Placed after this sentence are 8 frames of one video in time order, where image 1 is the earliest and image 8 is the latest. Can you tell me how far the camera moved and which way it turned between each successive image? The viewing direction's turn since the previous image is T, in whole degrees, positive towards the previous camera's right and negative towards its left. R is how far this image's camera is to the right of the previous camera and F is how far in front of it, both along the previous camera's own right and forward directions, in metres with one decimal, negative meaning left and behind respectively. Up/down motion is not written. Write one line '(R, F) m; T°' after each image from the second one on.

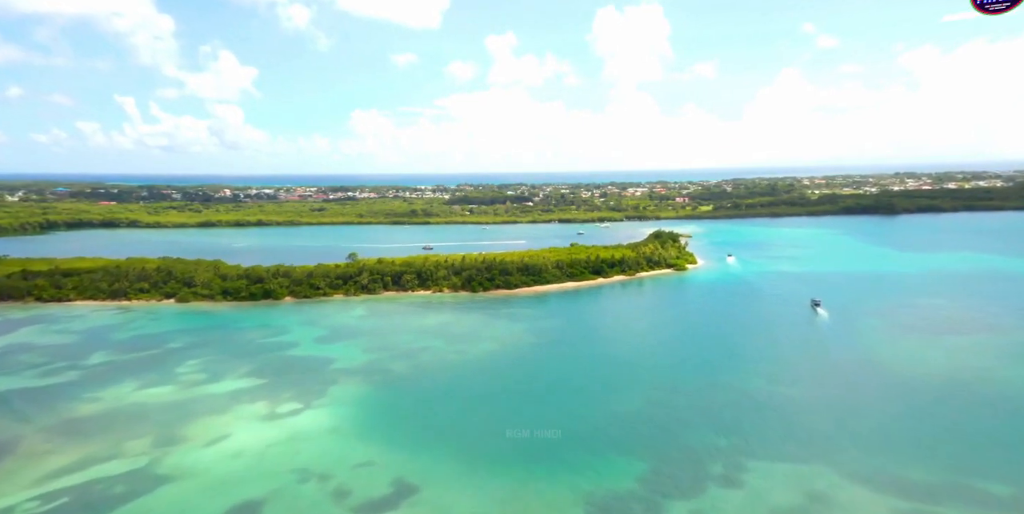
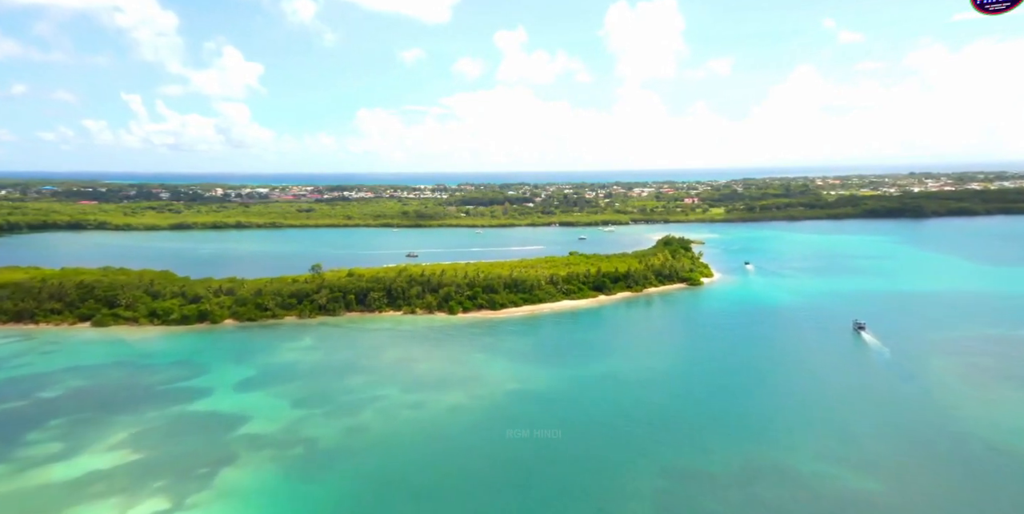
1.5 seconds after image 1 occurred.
(+1.3, +6.4) m; -1°
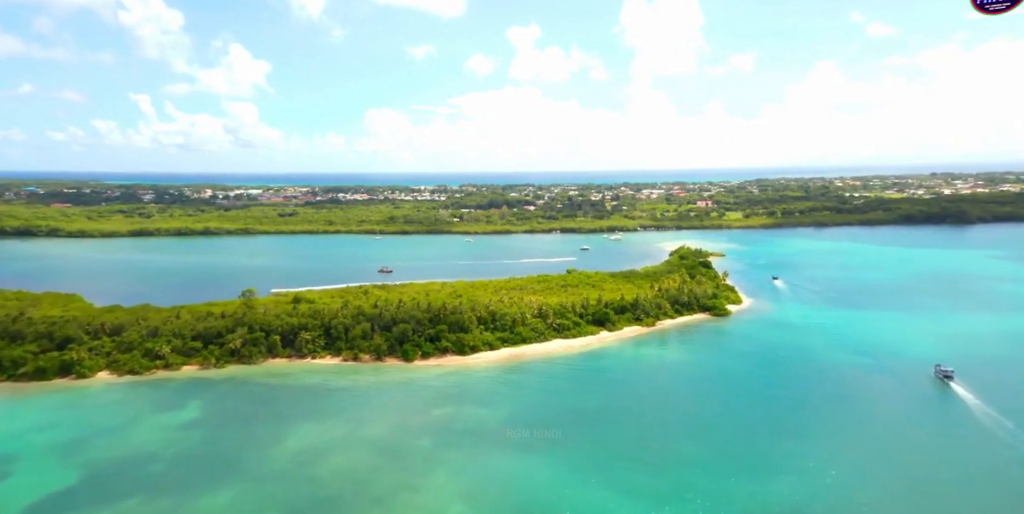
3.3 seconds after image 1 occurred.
(+1.7, +8.3) m; -1°
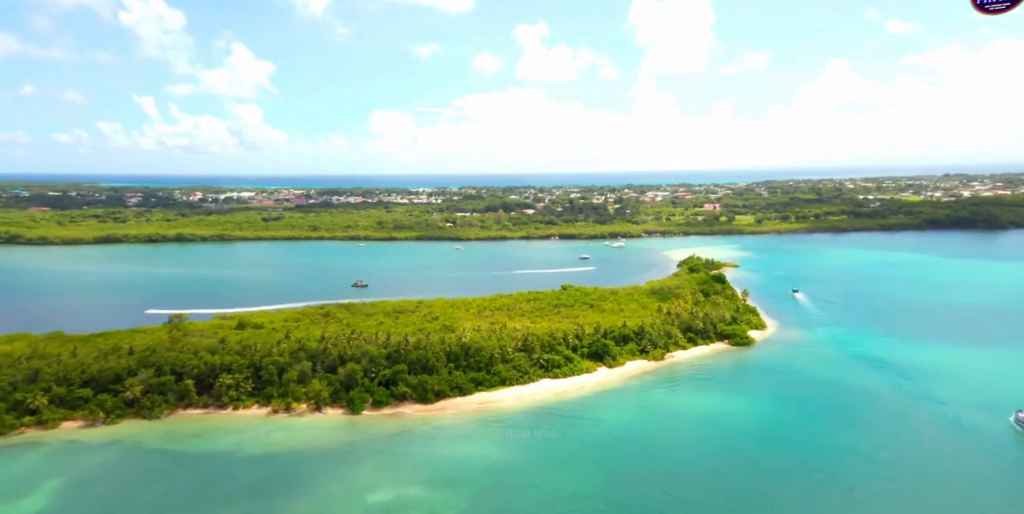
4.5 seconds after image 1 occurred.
(+1.2, +5.5) m; 0°
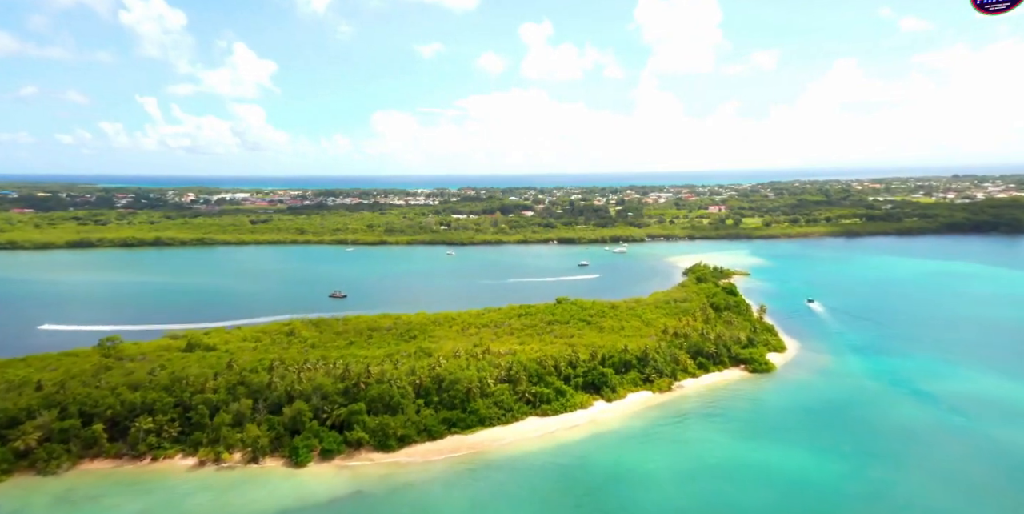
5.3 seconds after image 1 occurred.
(+0.8, +3.7) m; 0°
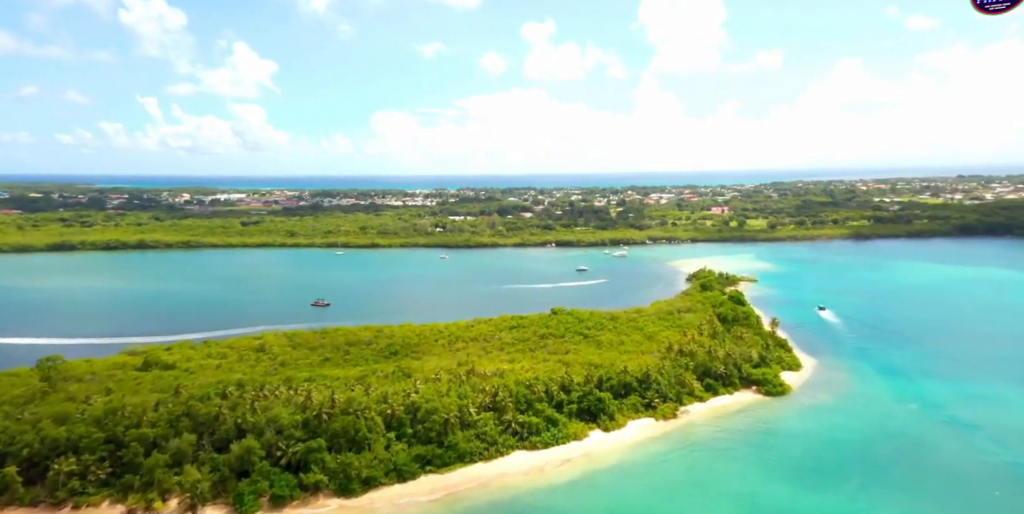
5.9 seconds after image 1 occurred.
(+0.6, +2.5) m; 0°
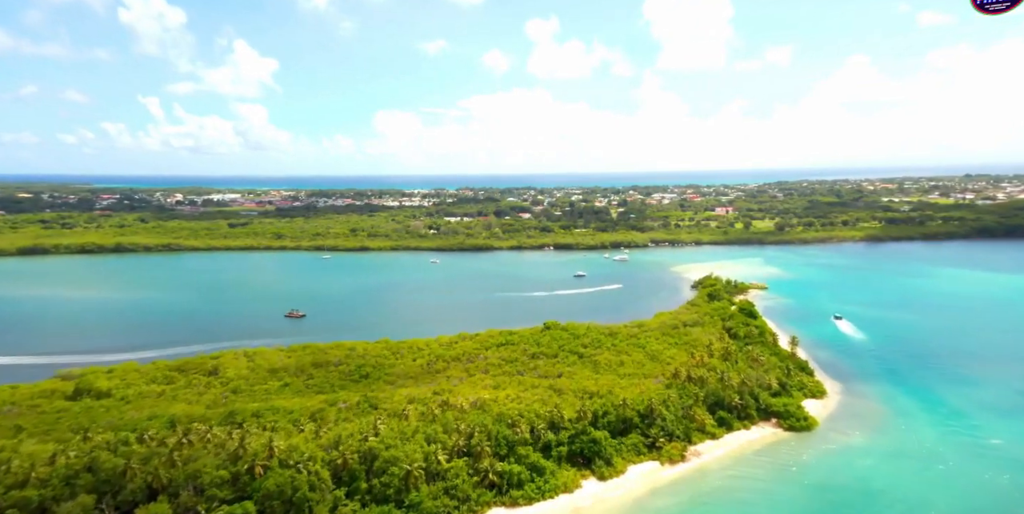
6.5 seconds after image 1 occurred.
(+0.7, +3.1) m; 0°
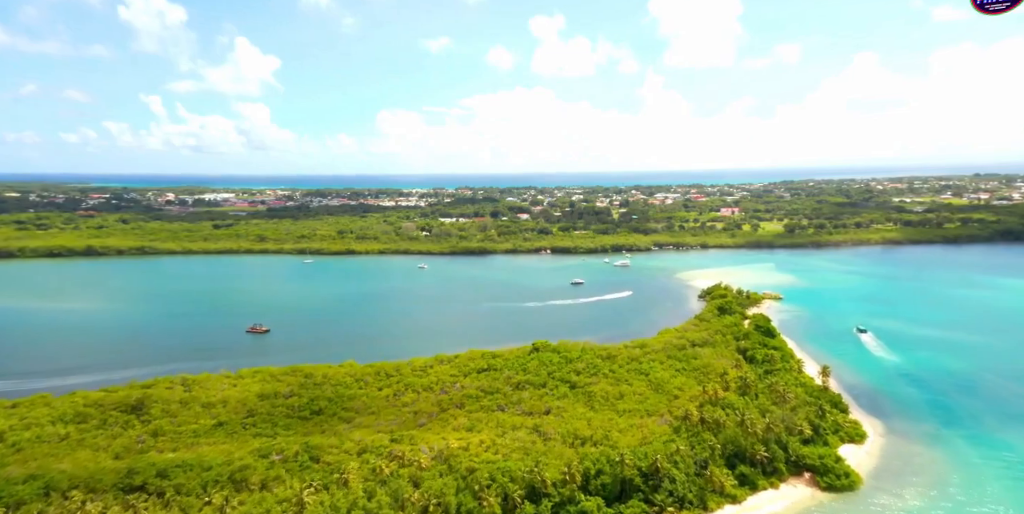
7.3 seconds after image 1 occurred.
(+0.9, +3.8) m; 0°
